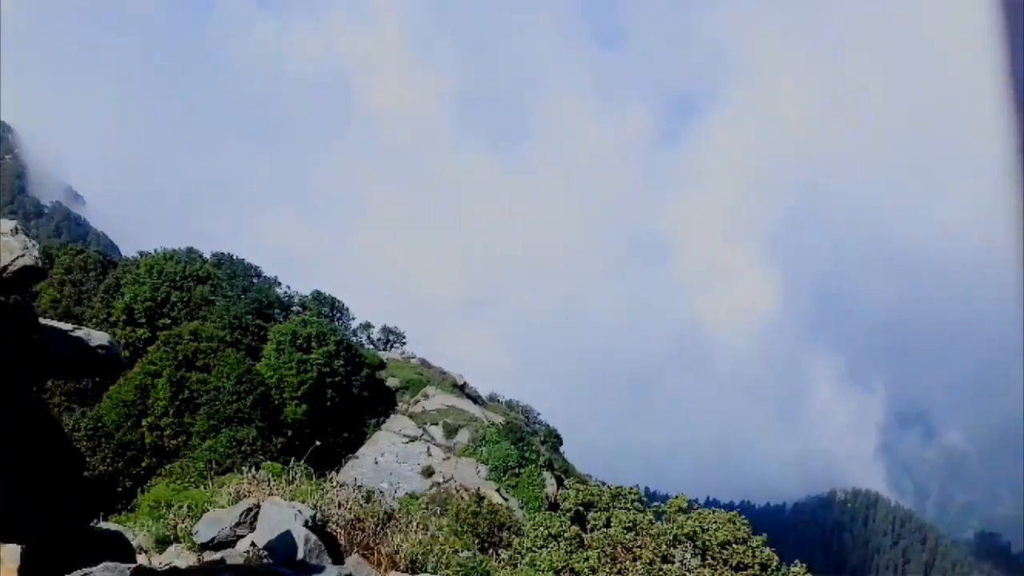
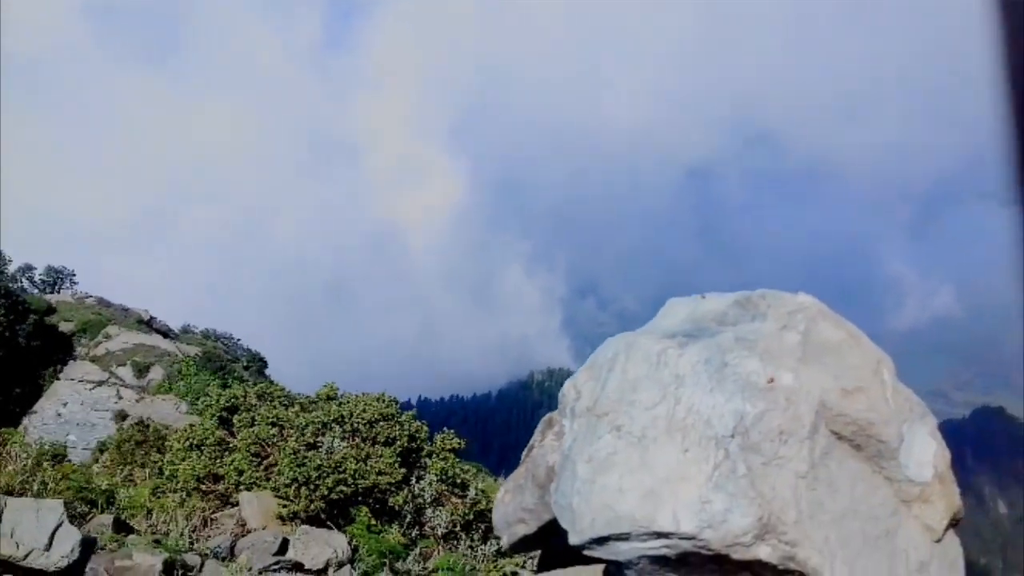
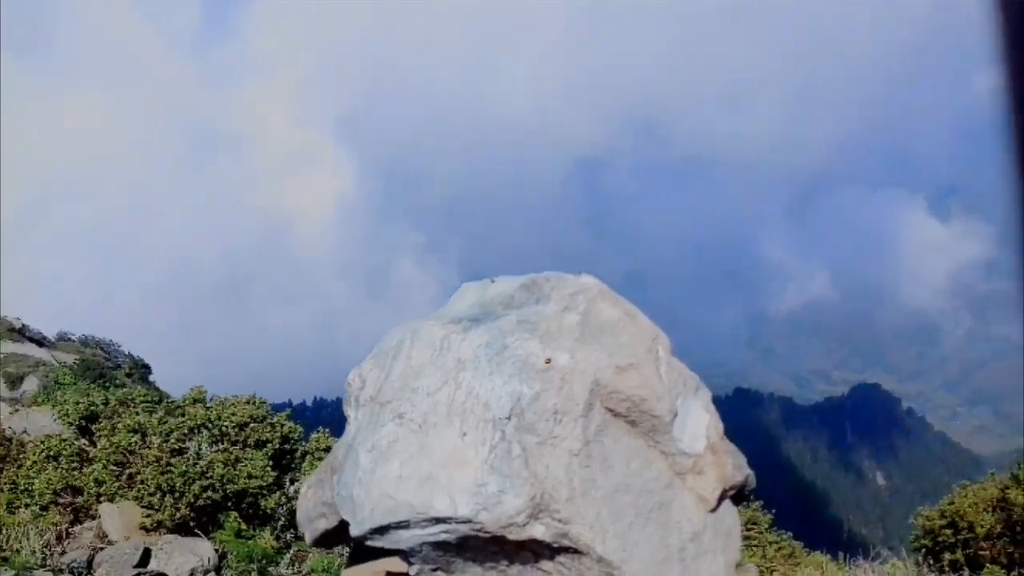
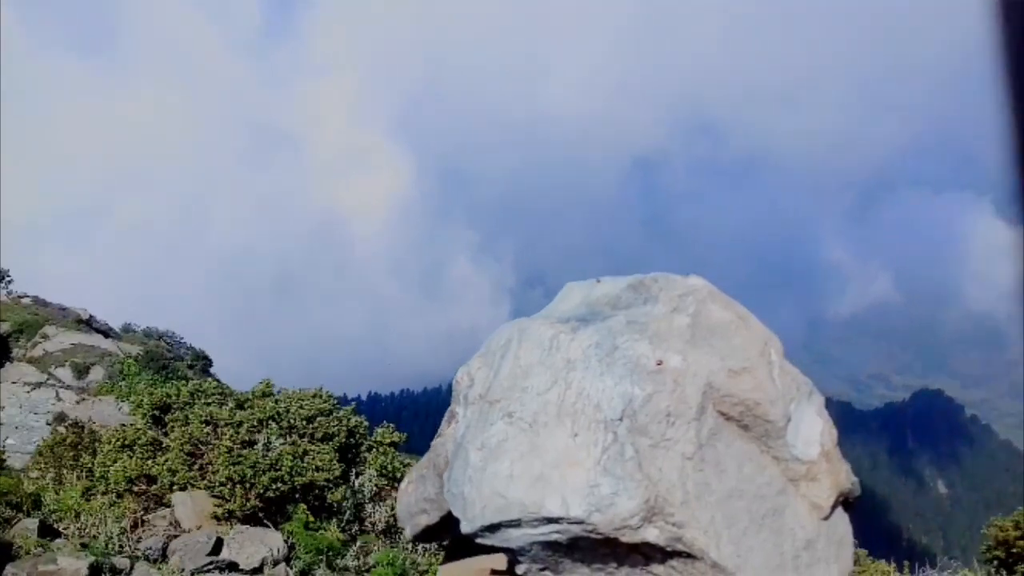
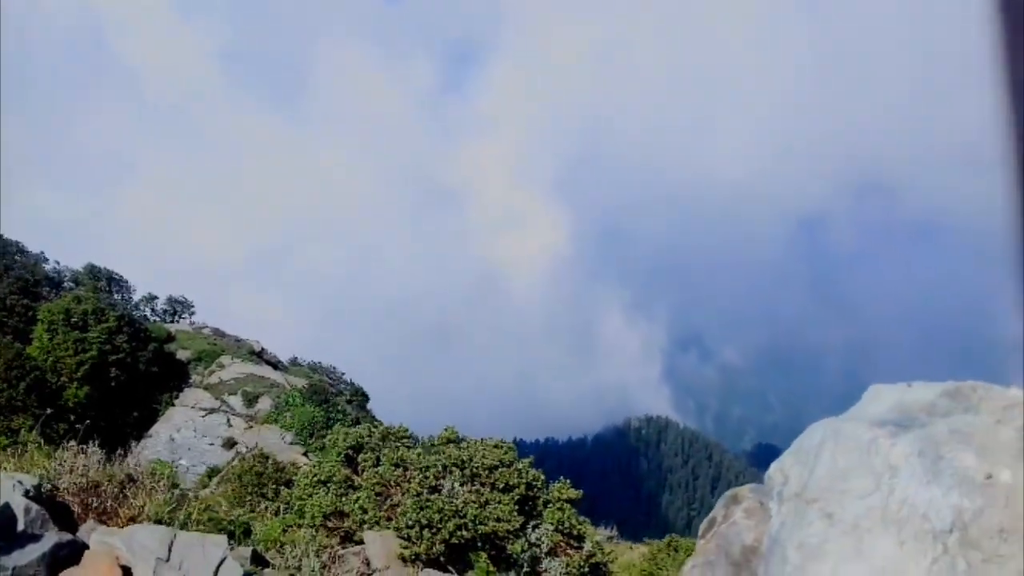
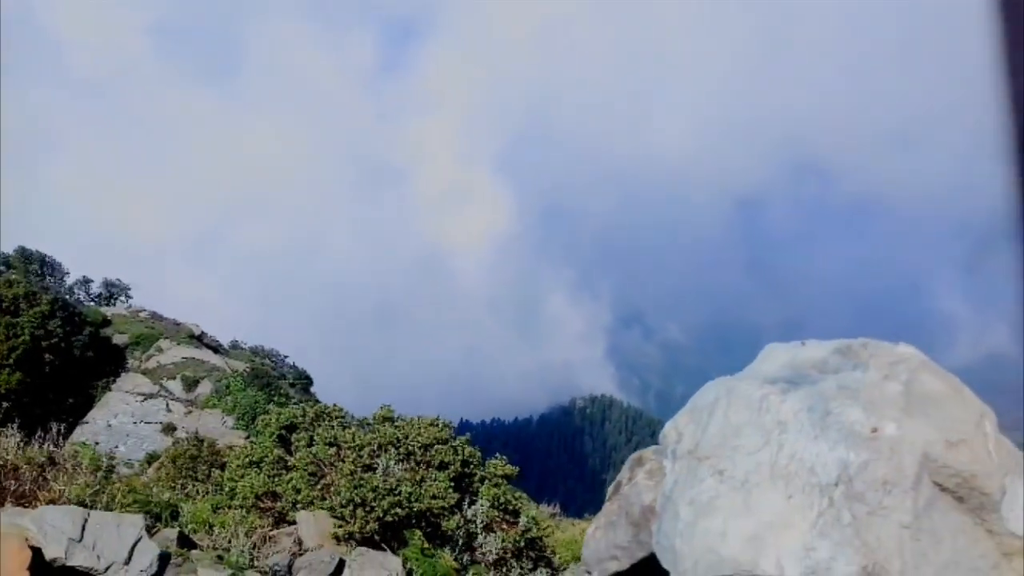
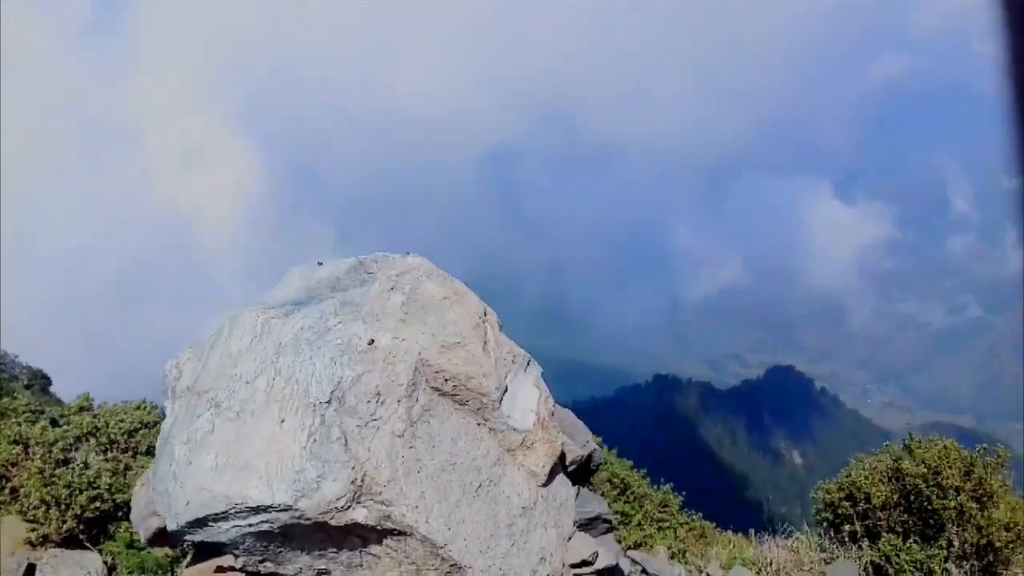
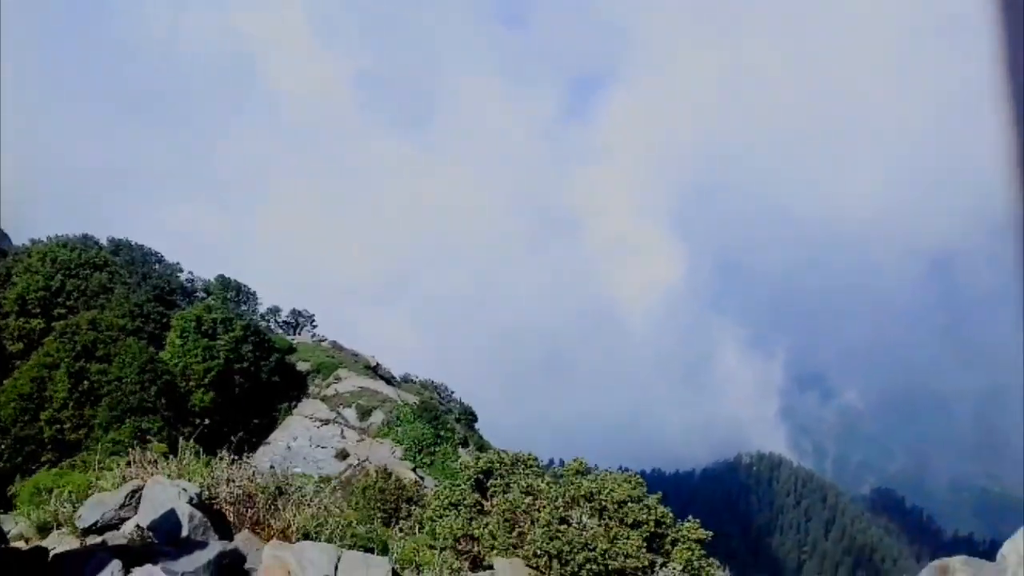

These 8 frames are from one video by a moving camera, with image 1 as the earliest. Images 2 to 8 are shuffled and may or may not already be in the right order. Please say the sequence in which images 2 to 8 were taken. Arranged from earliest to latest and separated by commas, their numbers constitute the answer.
8, 5, 6, 2, 4, 3, 7
